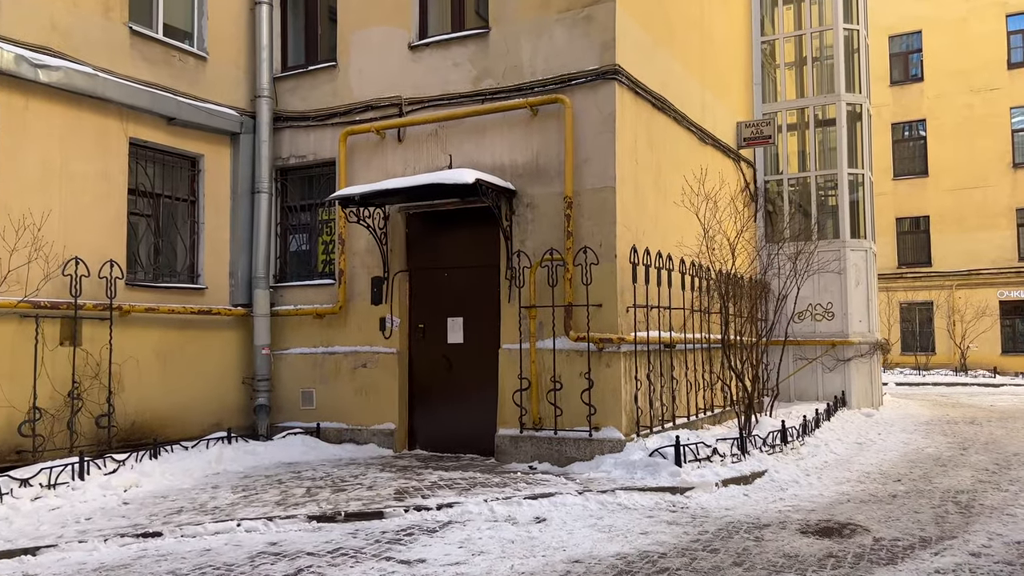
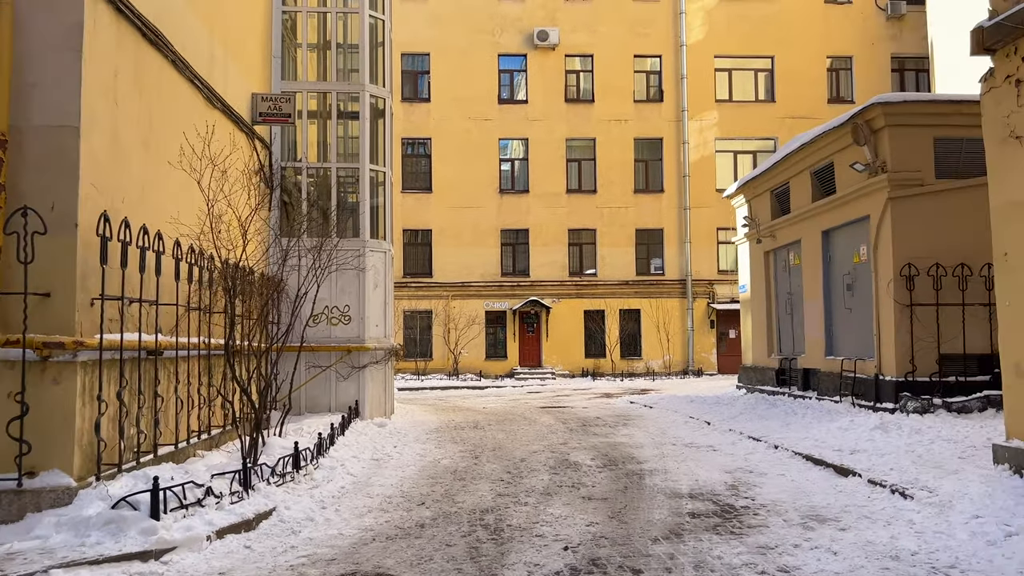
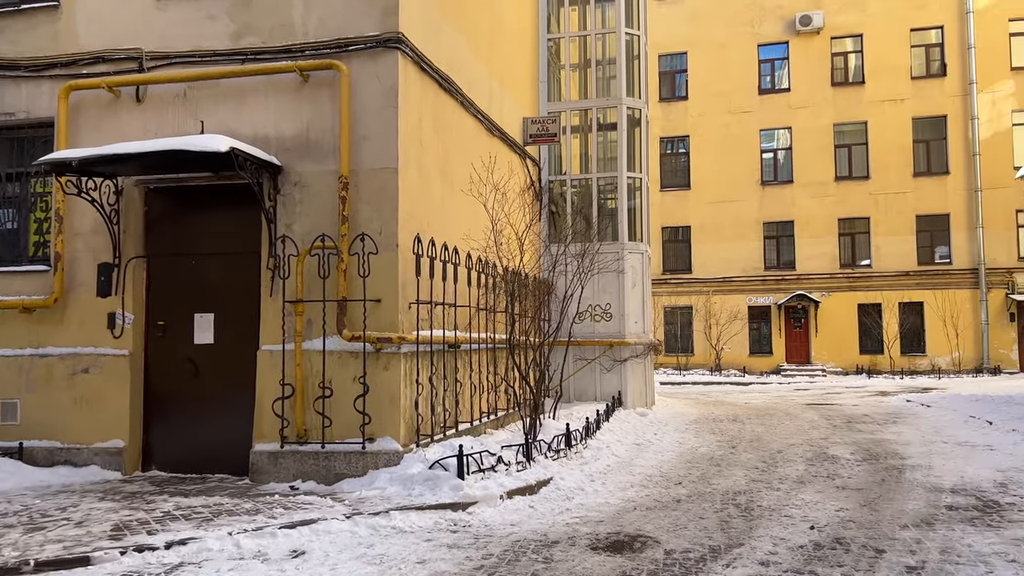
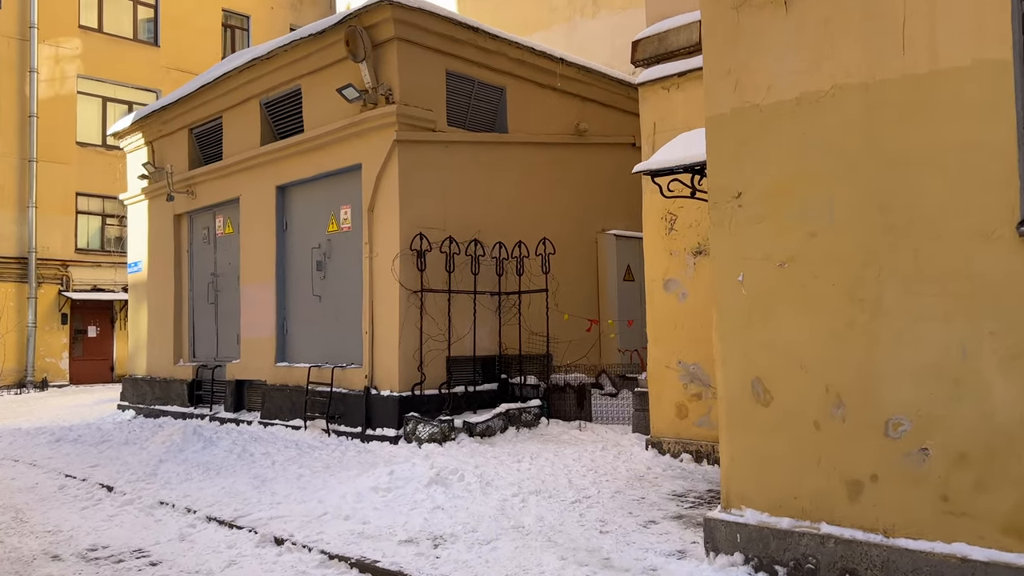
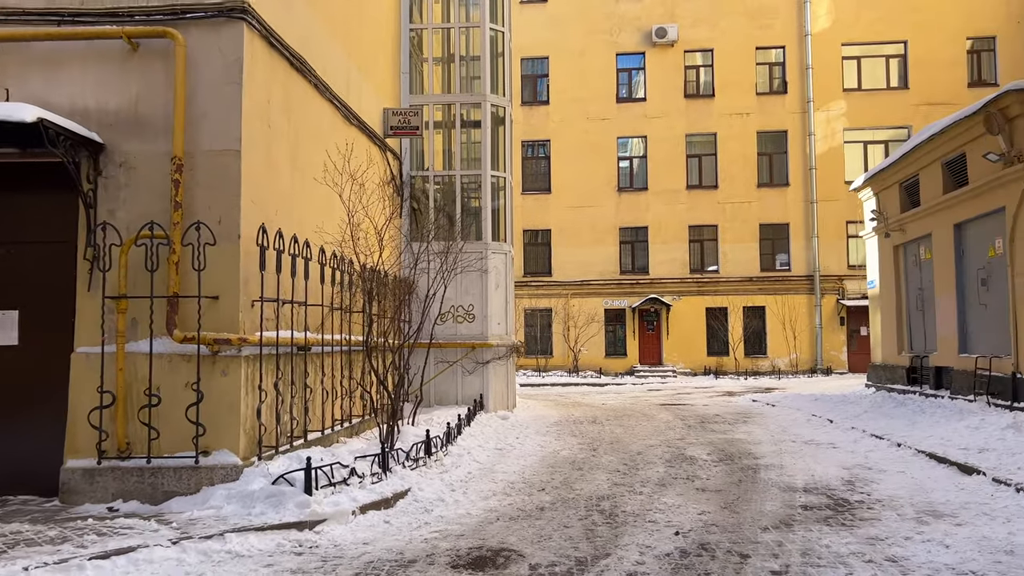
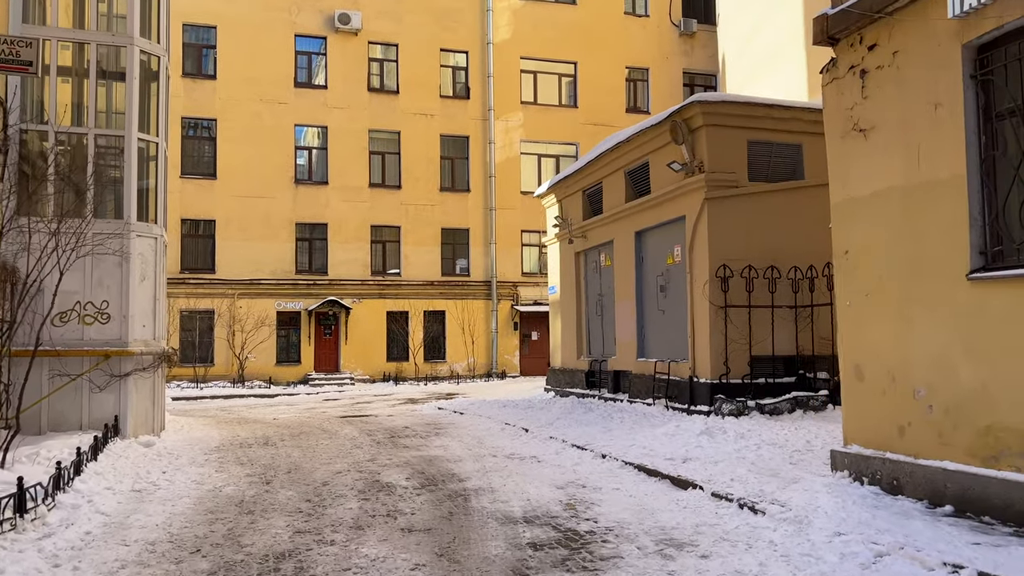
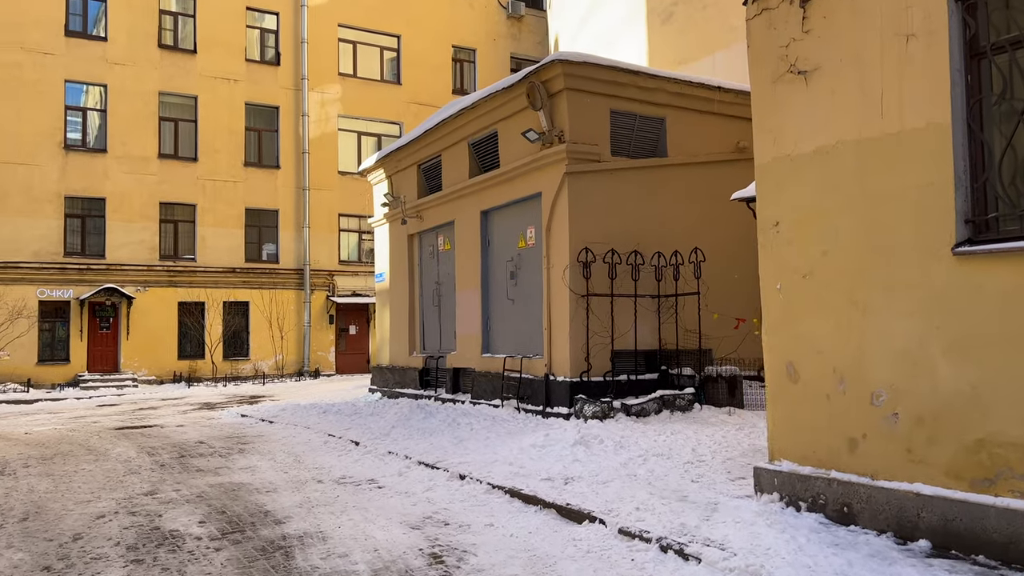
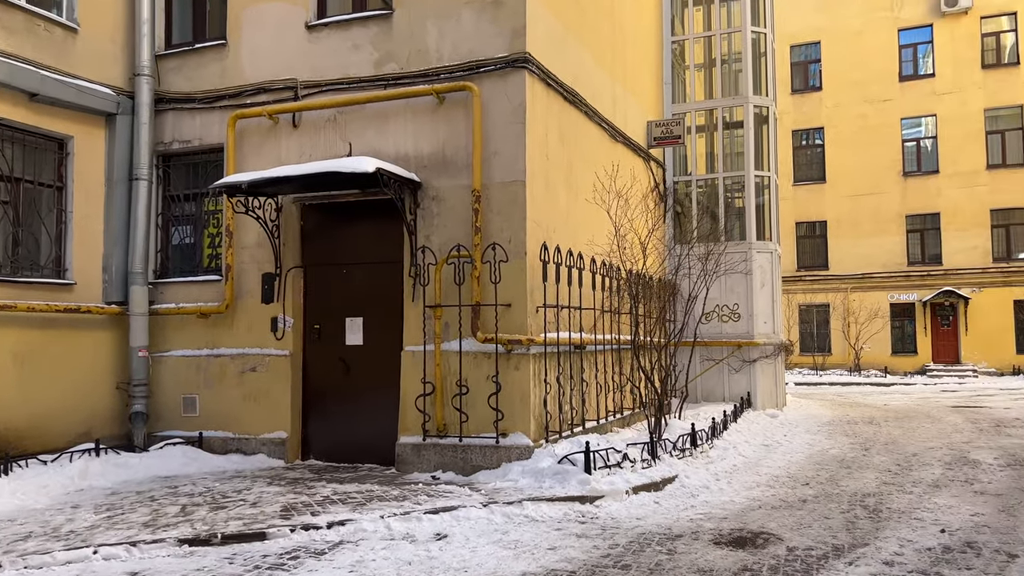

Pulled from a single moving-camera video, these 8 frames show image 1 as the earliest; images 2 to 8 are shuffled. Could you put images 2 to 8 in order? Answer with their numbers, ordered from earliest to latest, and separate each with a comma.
8, 3, 5, 2, 6, 7, 4
